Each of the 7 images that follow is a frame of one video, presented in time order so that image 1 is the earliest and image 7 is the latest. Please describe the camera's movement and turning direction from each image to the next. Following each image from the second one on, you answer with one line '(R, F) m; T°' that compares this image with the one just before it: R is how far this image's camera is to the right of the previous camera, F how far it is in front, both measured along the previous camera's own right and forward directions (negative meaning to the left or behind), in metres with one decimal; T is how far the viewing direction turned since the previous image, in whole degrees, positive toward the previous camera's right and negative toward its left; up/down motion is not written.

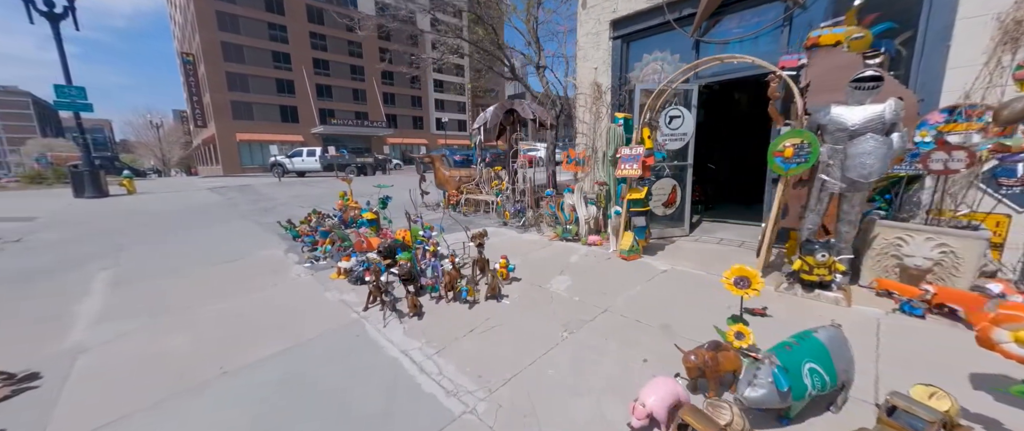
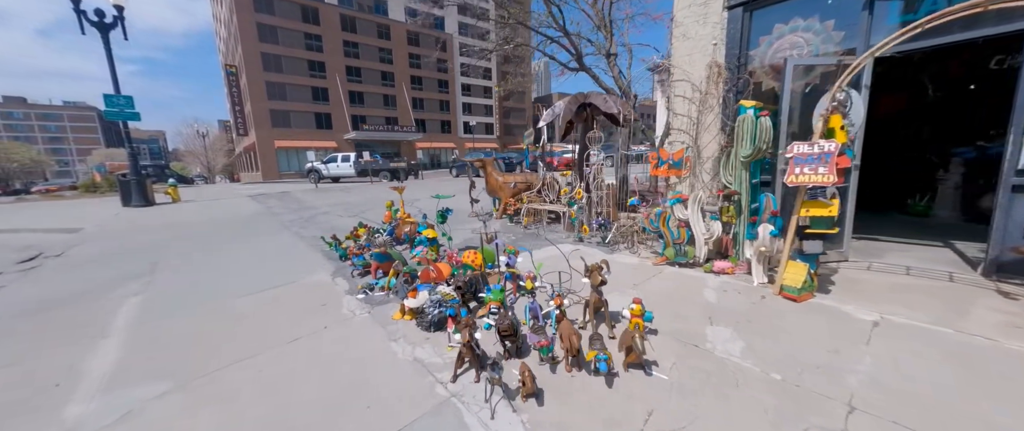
(-0.7, +0.9) m; -4°
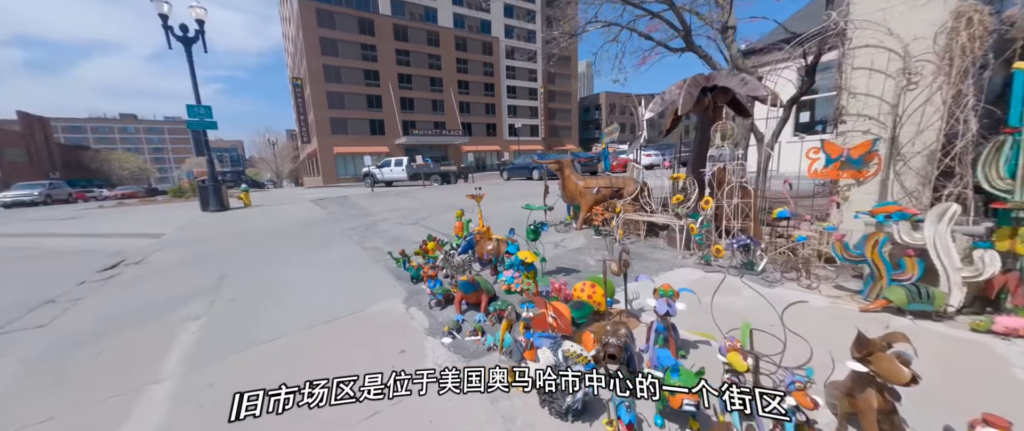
(-0.7, +0.9) m; -7°
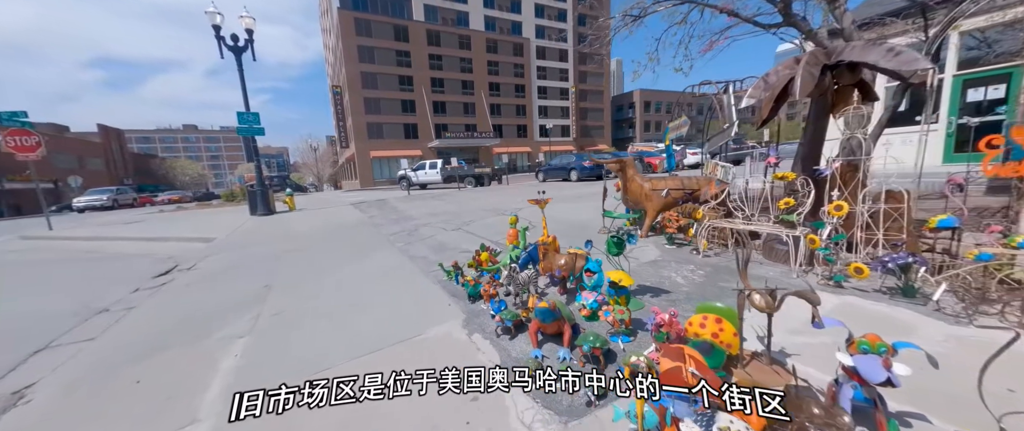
(-0.4, +0.5) m; -5°
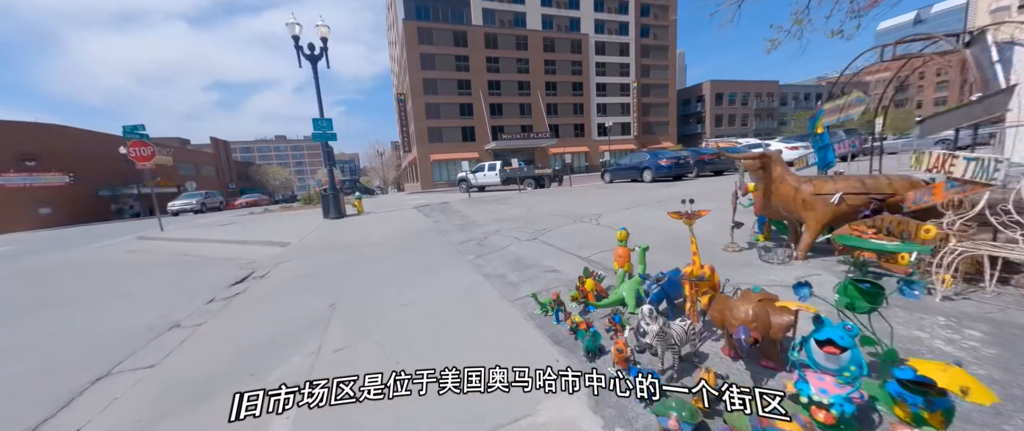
(-0.6, +1.0) m; -9°
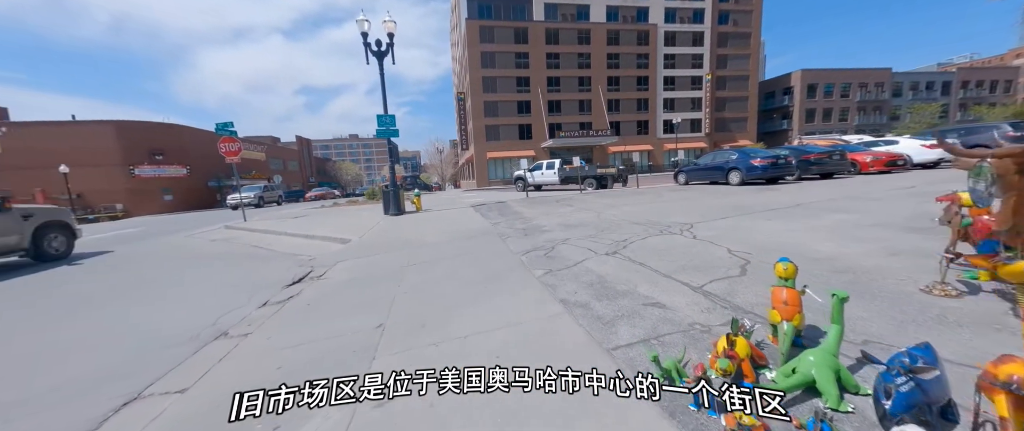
(-0.4, +1.0) m; -9°
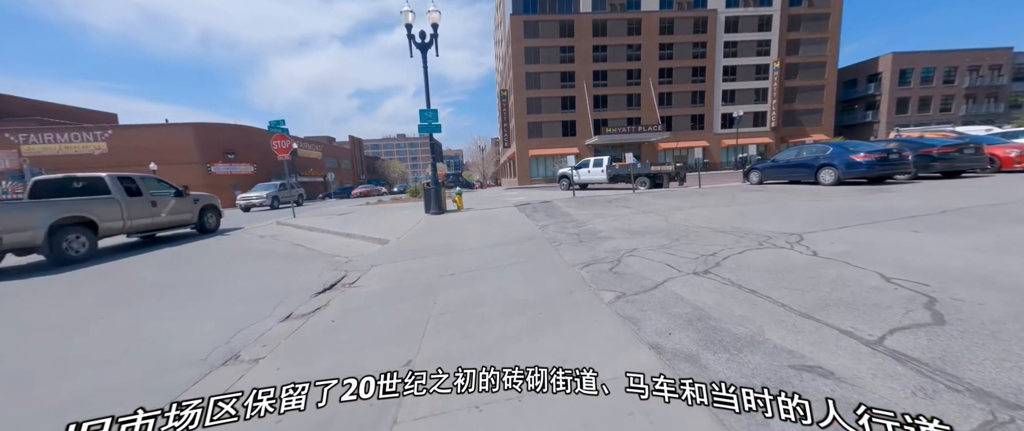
(-0.3, +1.1) m; -7°
